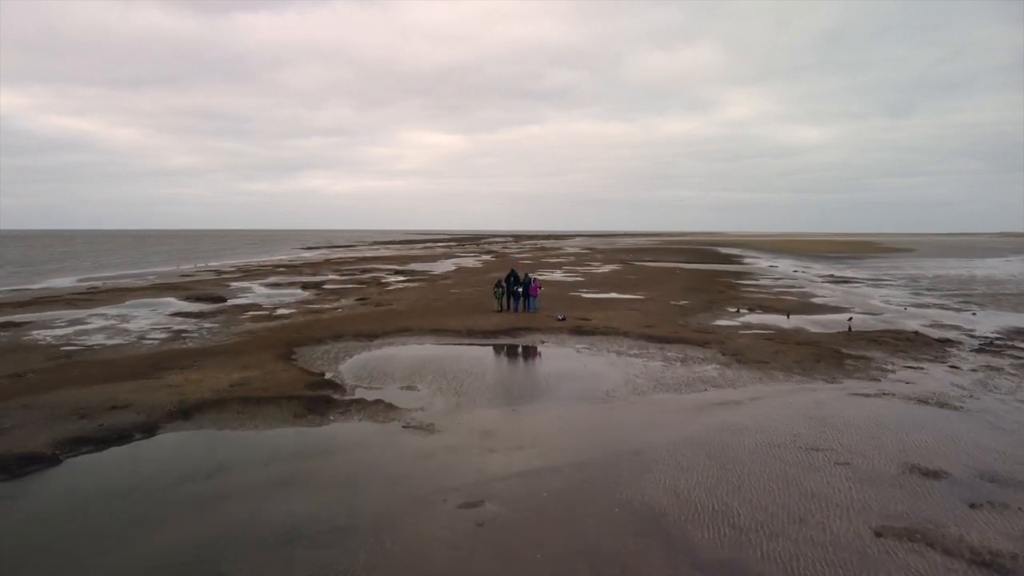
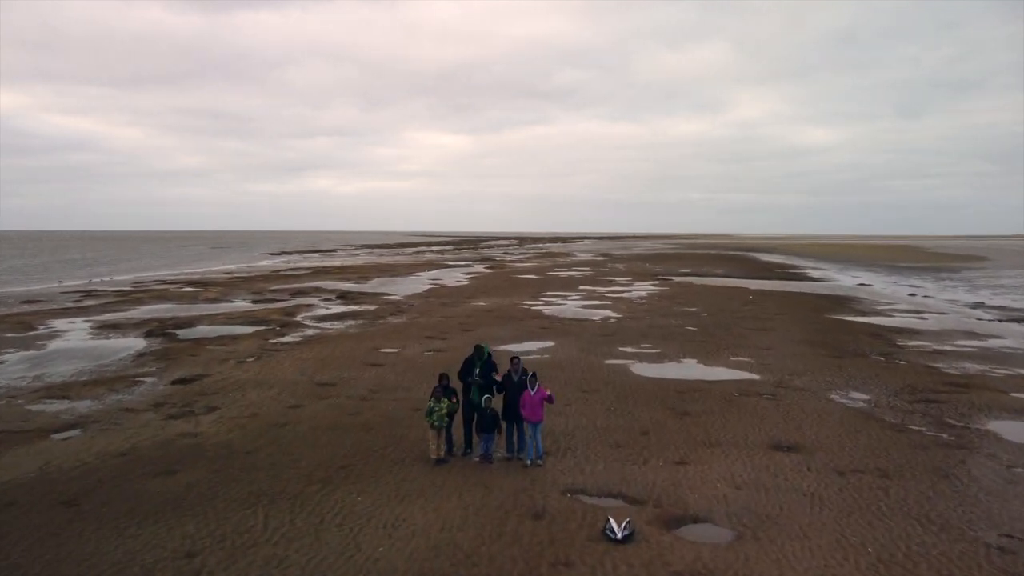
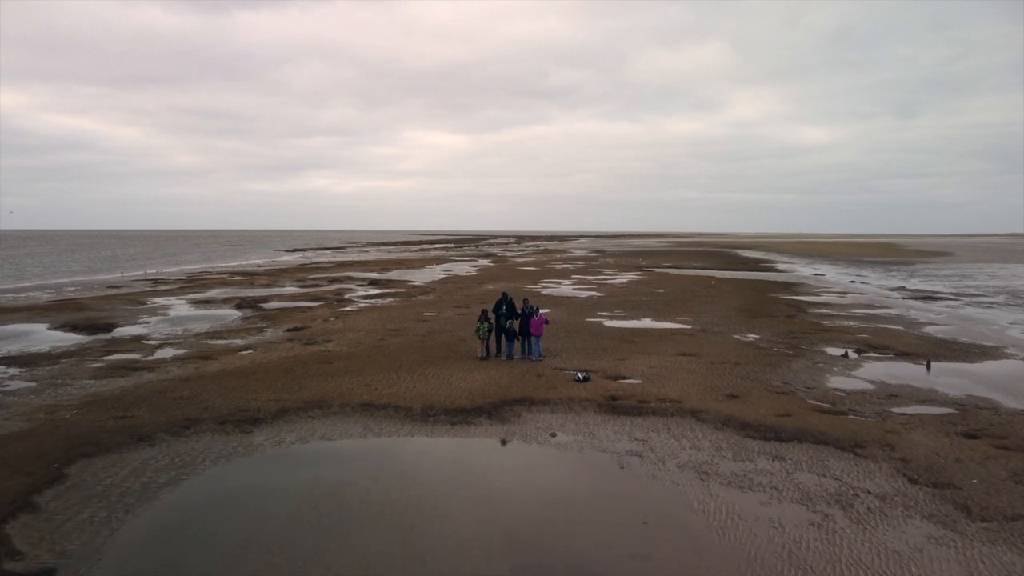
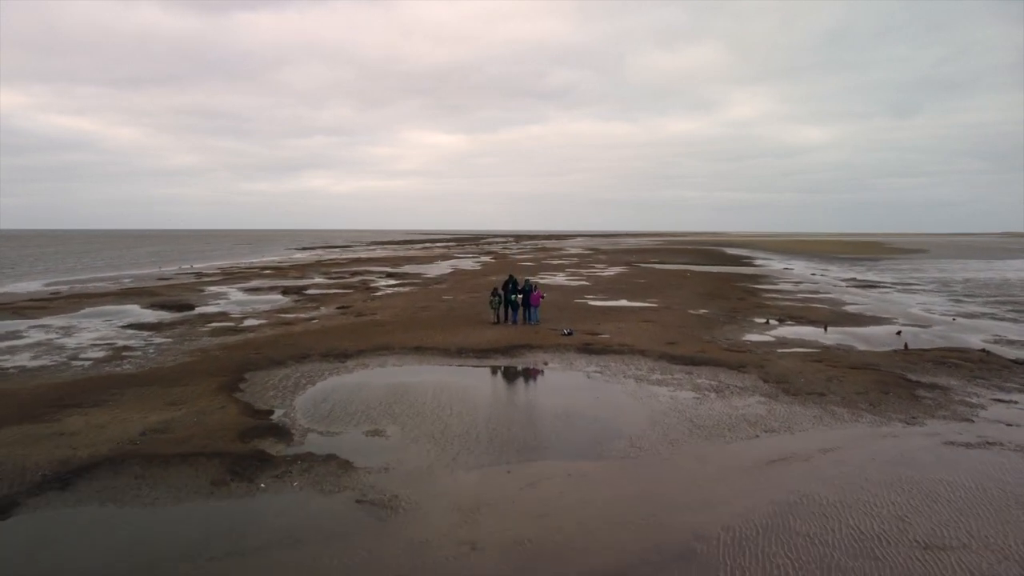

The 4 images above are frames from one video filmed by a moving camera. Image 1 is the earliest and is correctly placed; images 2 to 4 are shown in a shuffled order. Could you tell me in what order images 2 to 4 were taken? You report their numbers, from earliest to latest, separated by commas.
4, 3, 2
